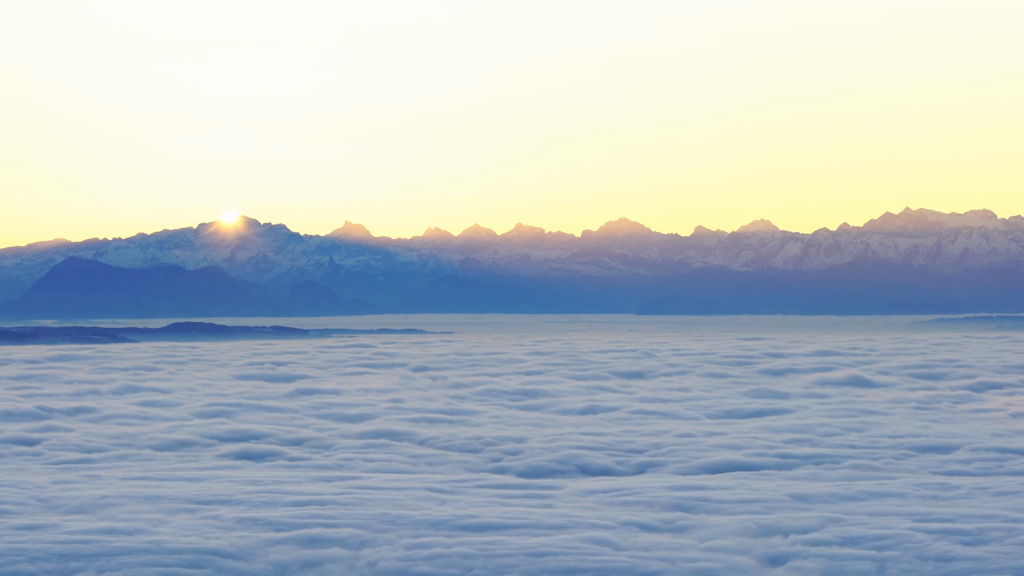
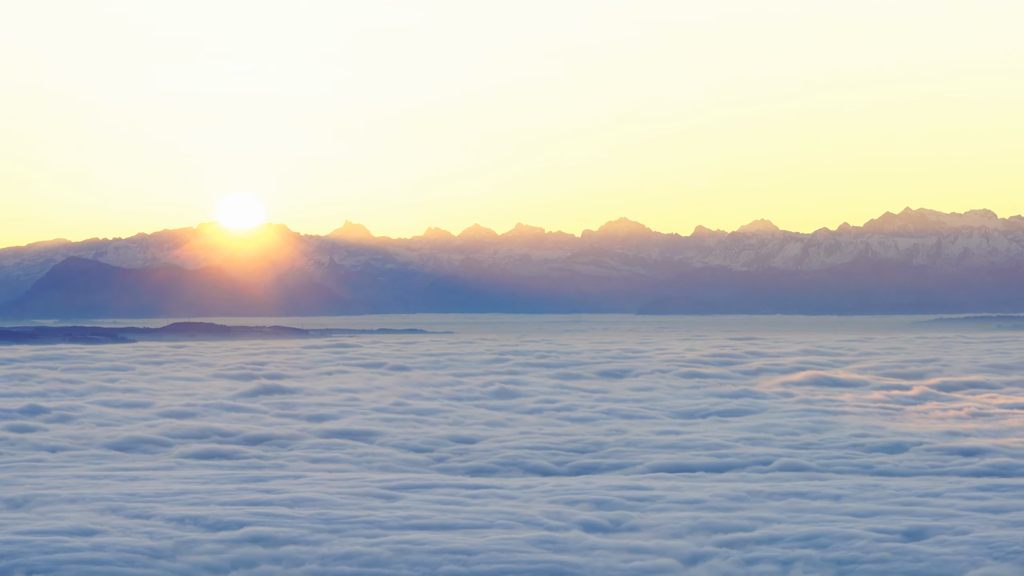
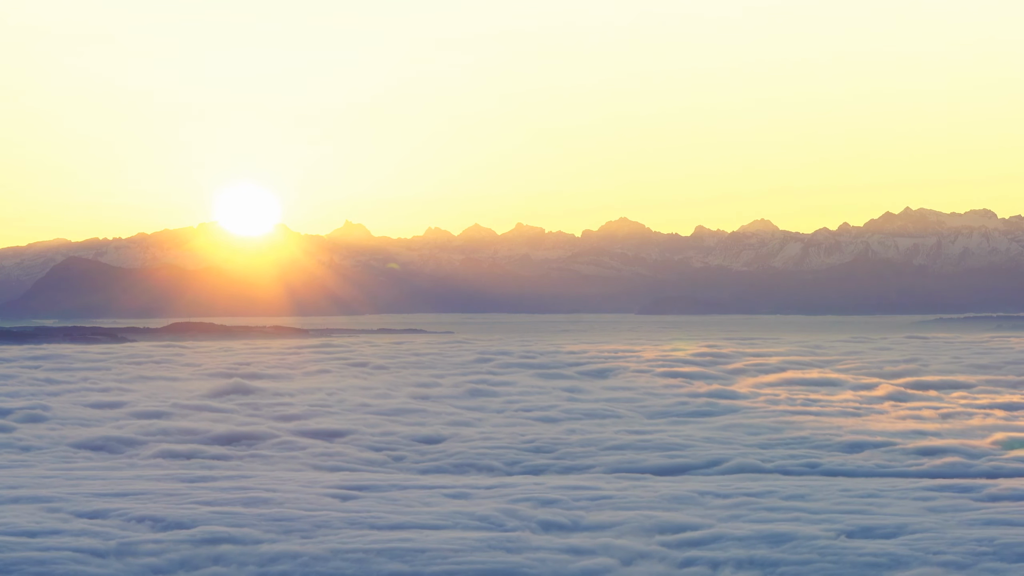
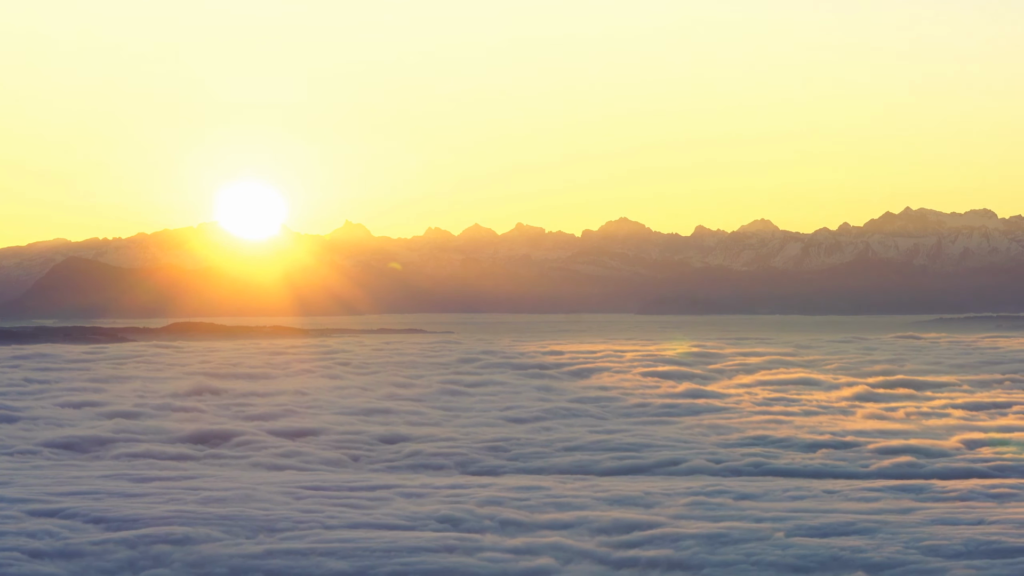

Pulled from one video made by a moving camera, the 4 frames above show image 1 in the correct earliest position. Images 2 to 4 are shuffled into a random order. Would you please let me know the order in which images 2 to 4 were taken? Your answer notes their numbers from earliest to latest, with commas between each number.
2, 3, 4
